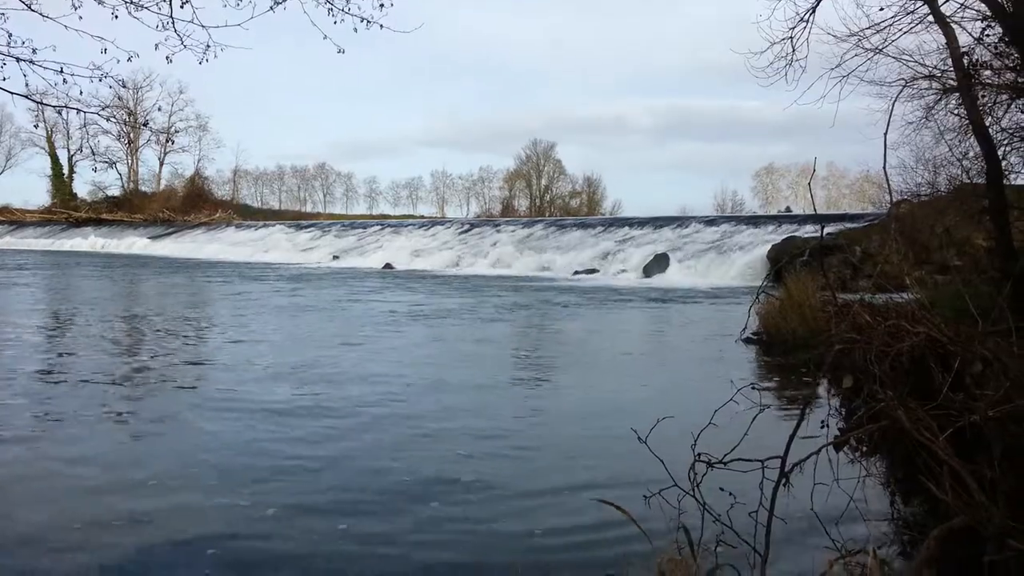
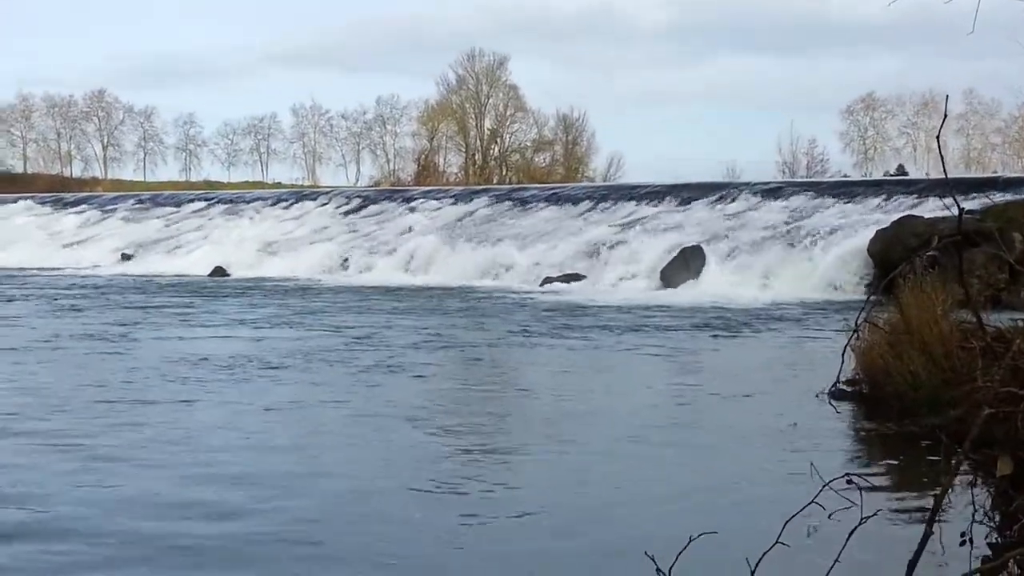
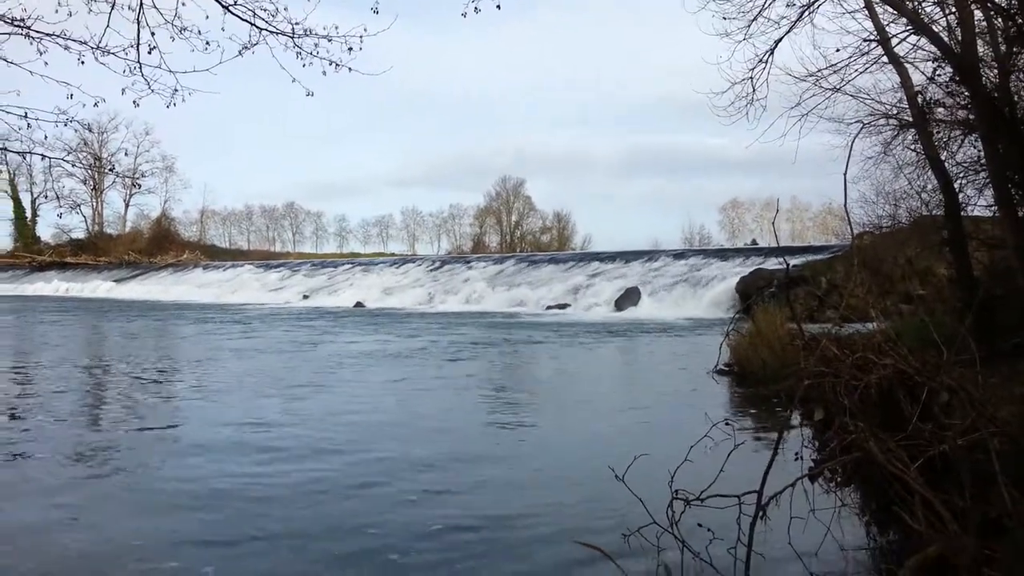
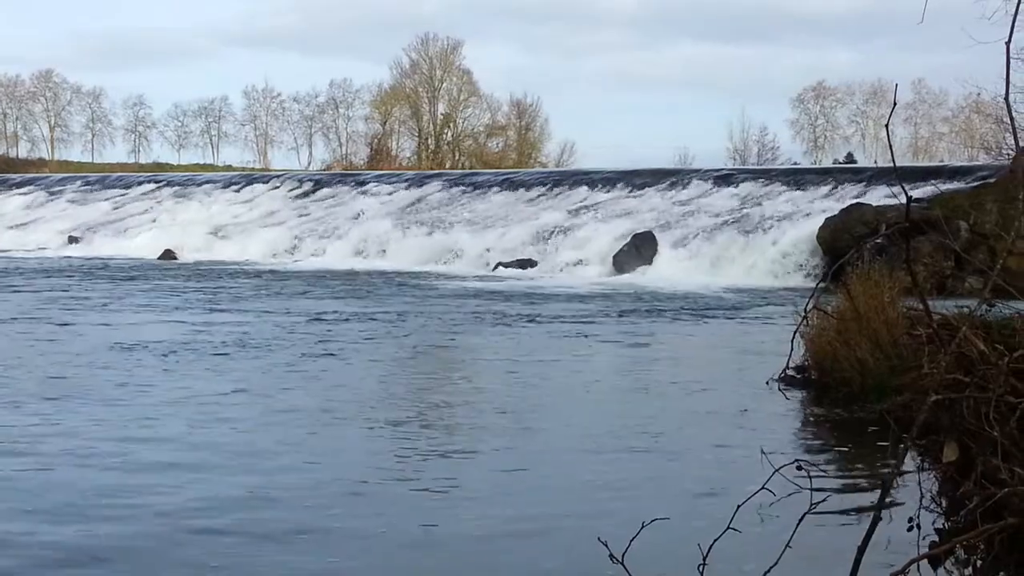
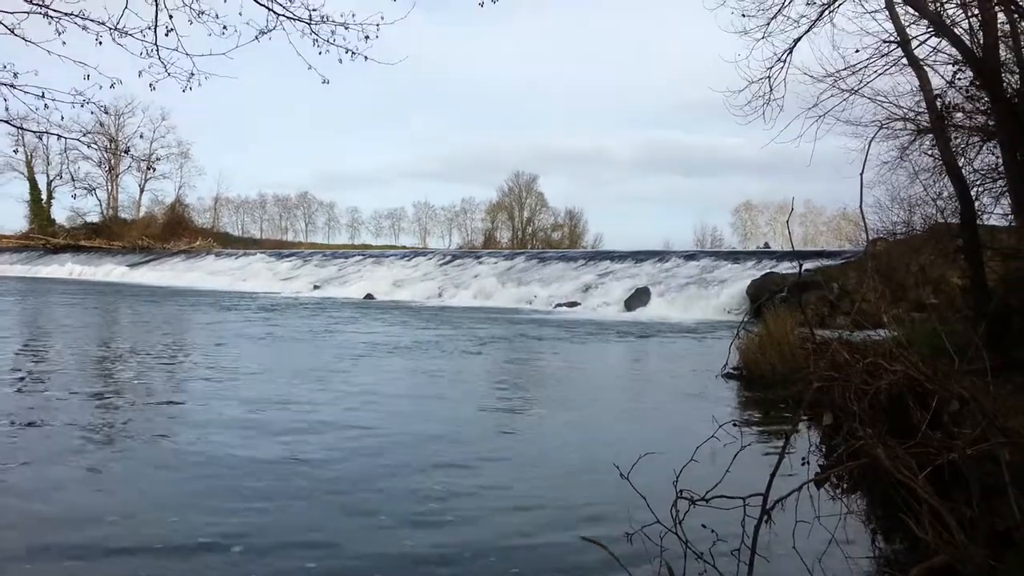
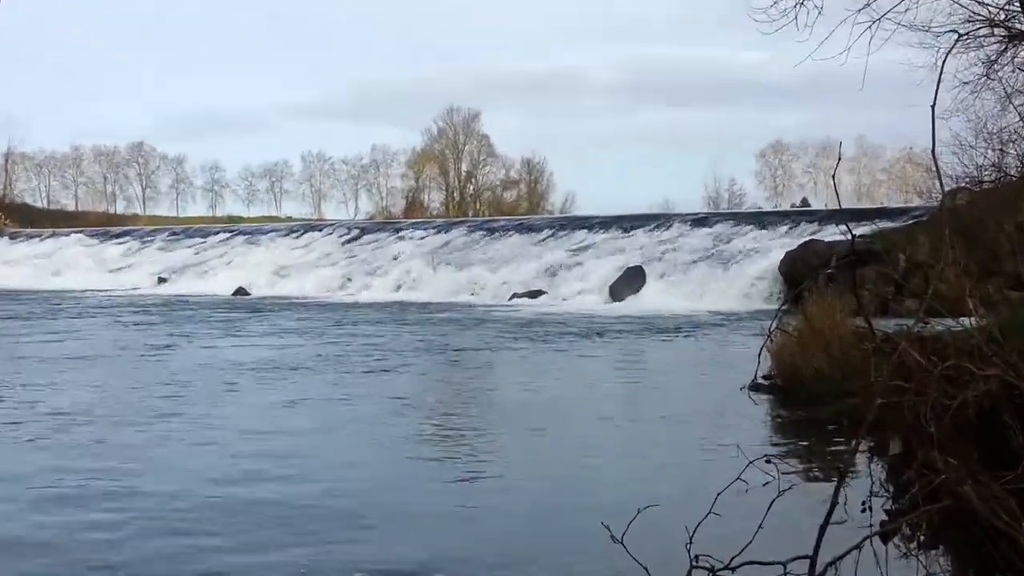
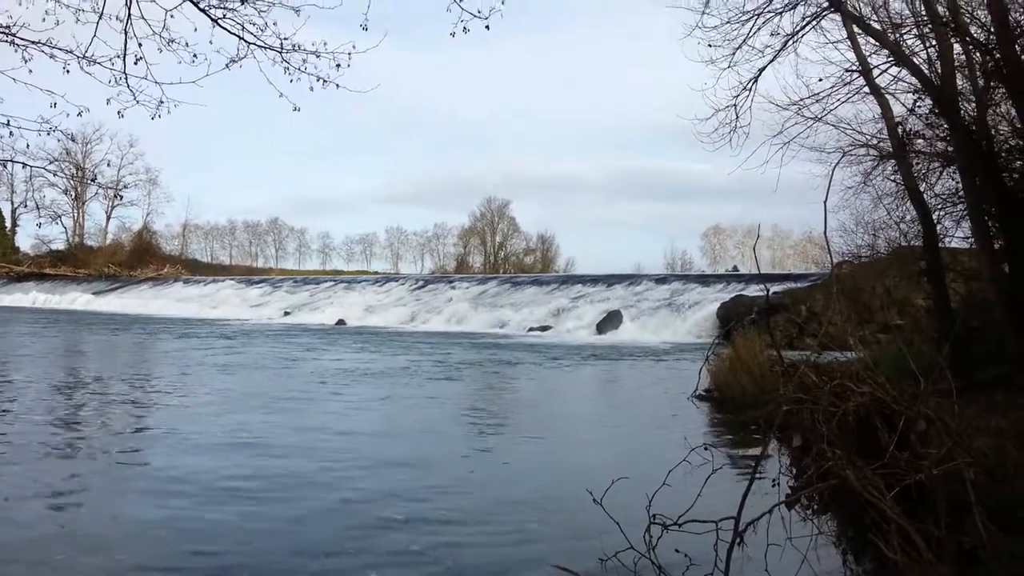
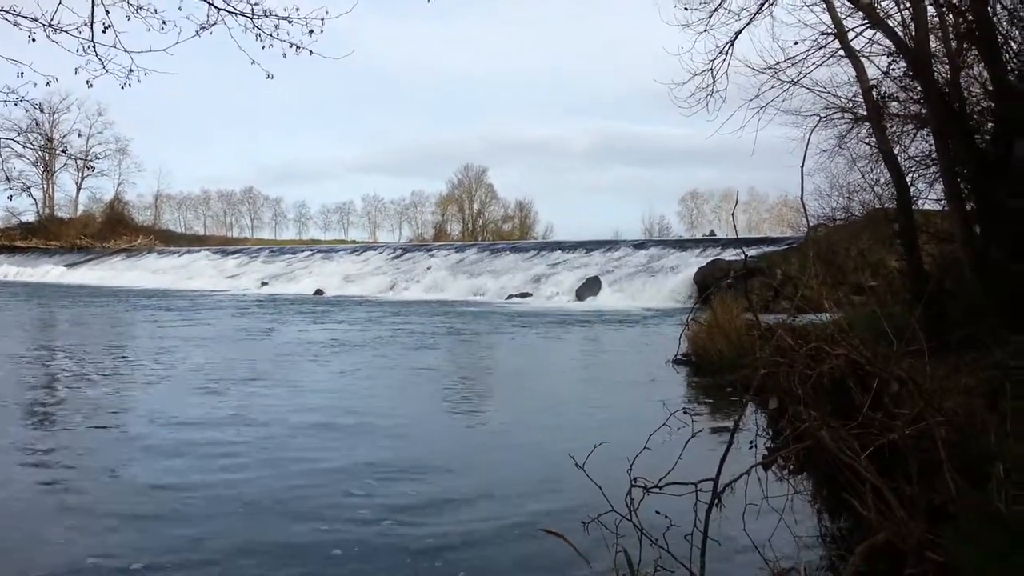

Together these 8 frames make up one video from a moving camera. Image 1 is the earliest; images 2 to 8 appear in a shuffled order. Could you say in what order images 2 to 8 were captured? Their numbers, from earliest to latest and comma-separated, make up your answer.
5, 7, 3, 8, 6, 2, 4
